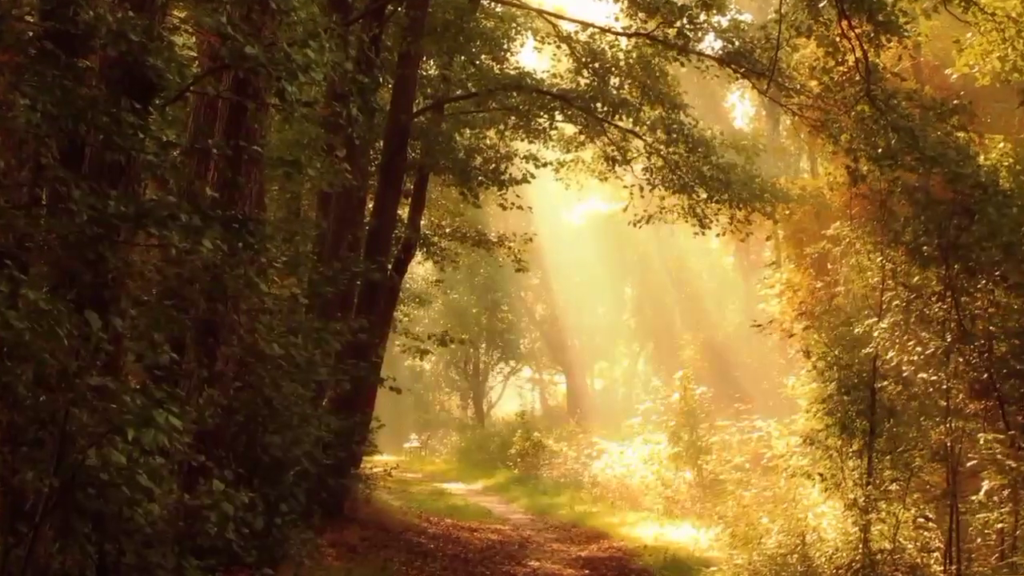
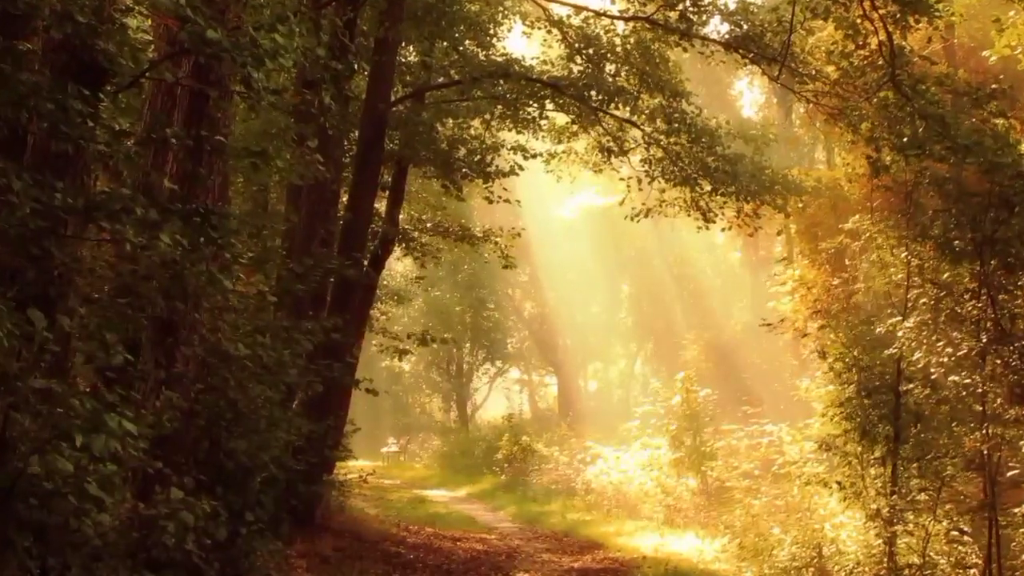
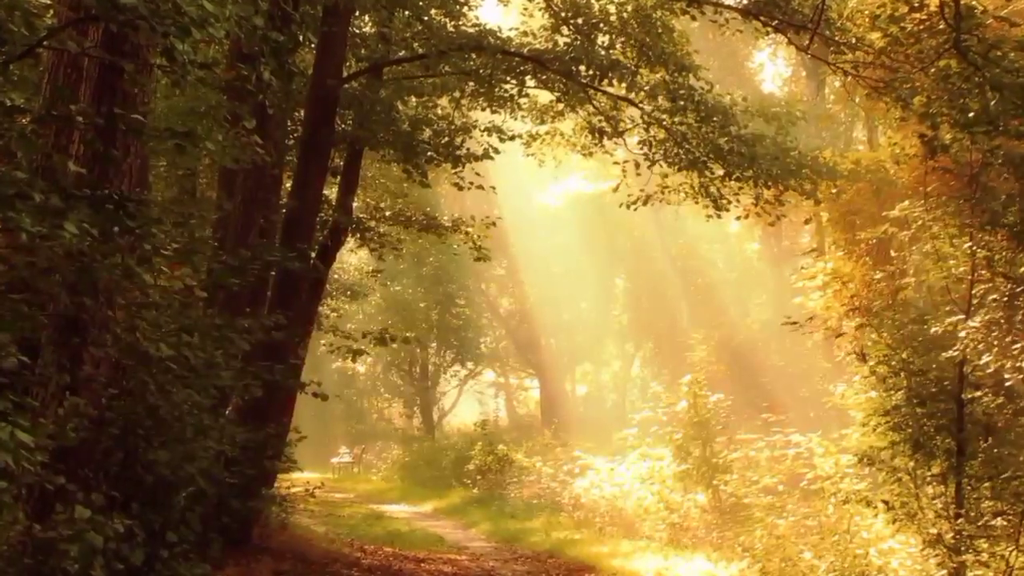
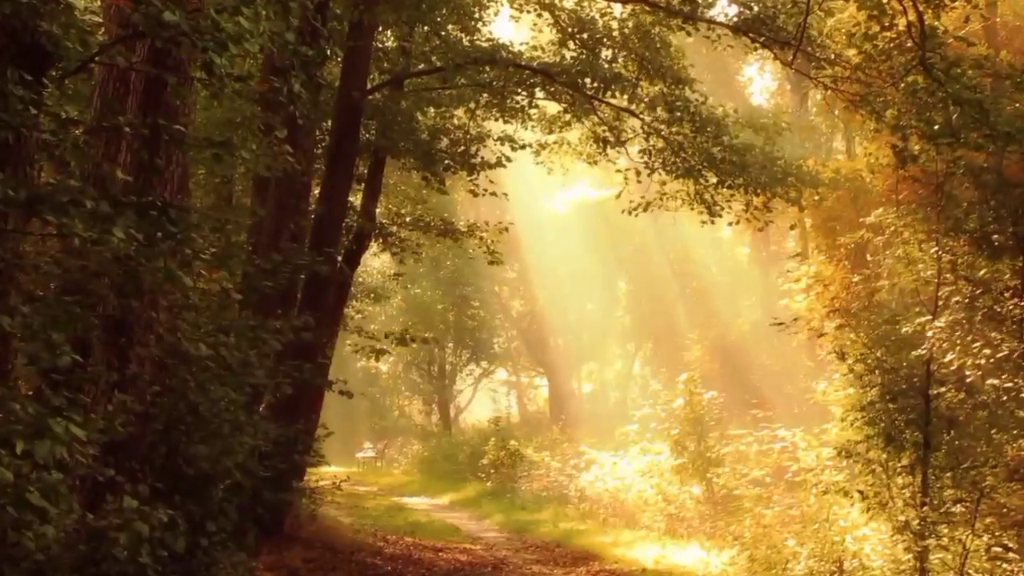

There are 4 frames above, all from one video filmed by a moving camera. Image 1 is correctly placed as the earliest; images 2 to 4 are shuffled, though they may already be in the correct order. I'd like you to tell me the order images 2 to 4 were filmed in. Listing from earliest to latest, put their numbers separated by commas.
2, 4, 3
